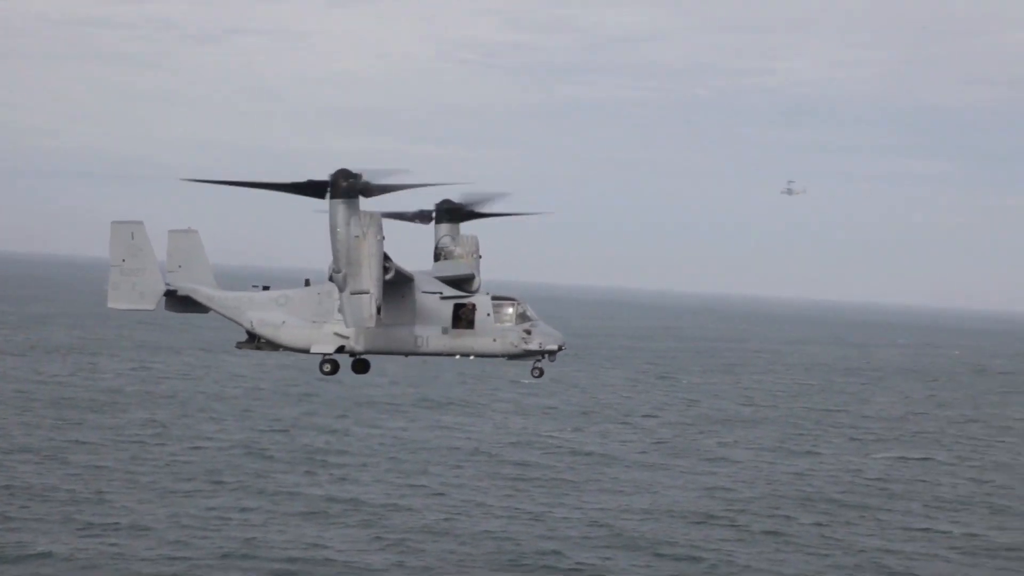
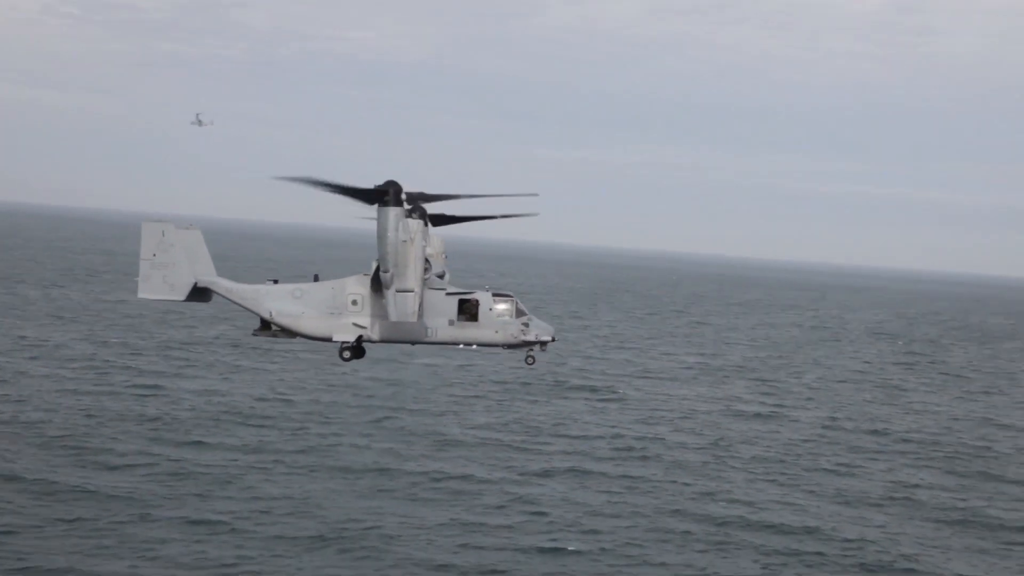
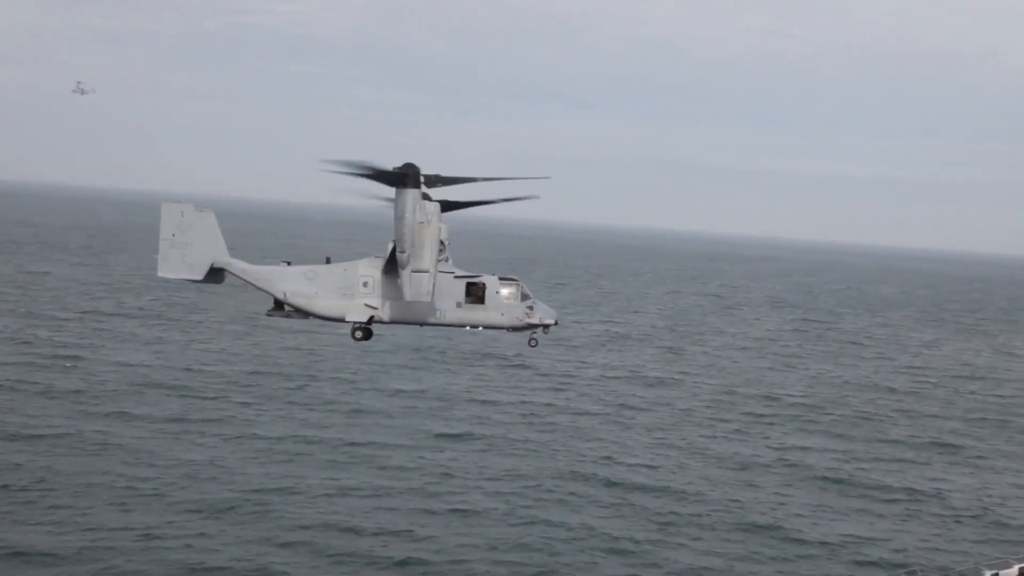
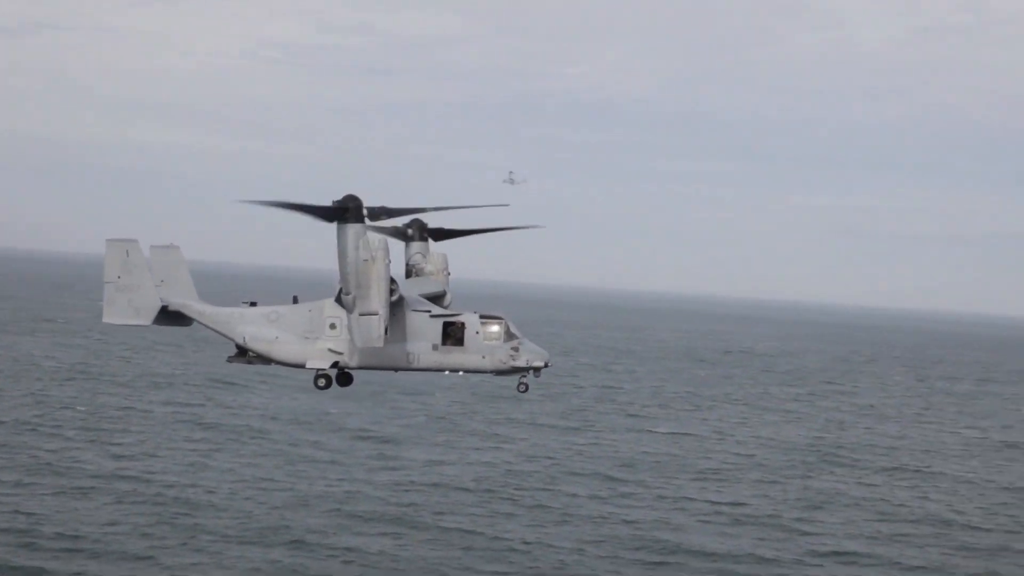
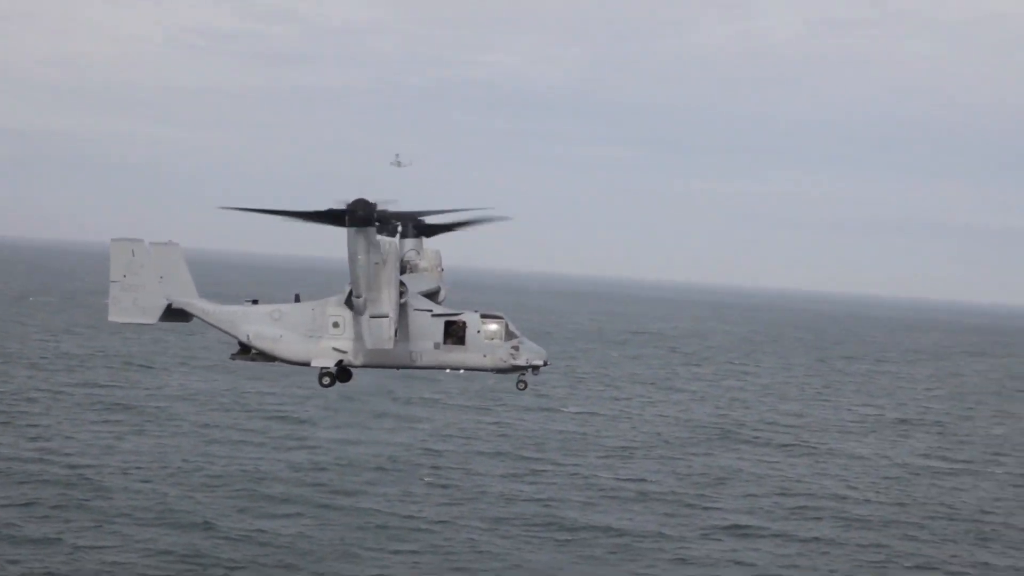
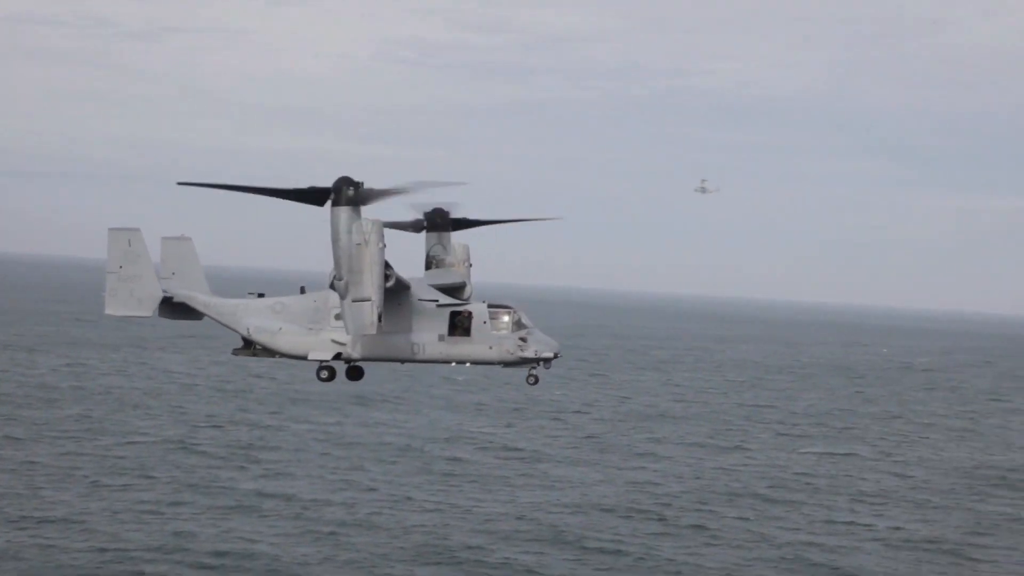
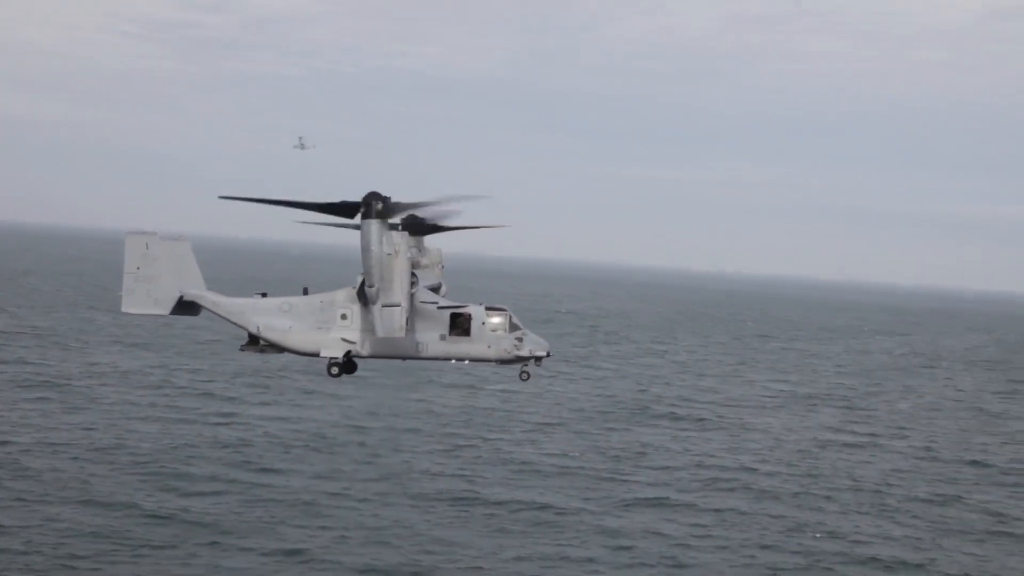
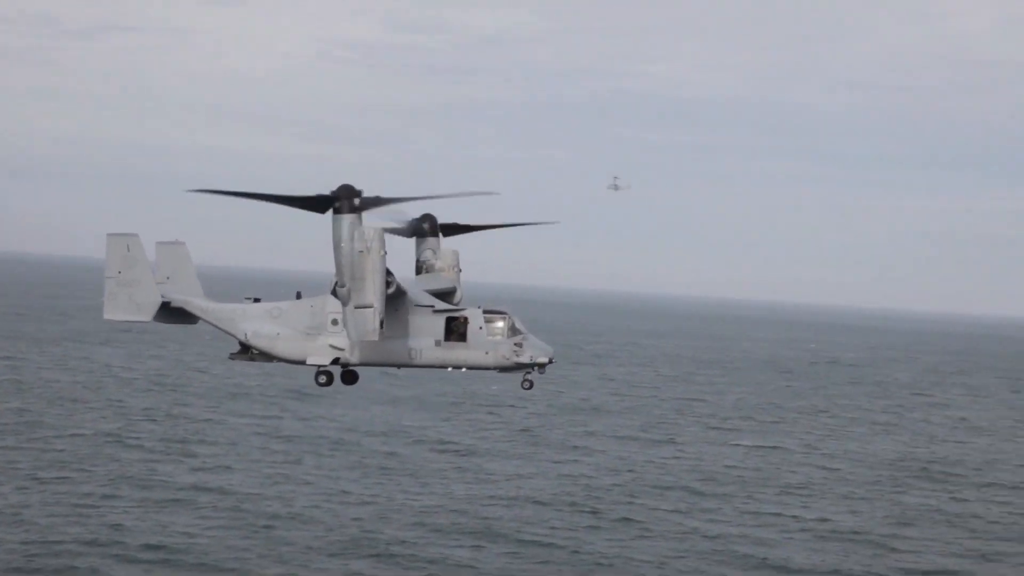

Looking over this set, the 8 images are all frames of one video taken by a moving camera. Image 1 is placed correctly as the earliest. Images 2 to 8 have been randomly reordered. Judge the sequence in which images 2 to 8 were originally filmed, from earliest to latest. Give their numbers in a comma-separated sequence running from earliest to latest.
6, 8, 4, 5, 7, 2, 3
